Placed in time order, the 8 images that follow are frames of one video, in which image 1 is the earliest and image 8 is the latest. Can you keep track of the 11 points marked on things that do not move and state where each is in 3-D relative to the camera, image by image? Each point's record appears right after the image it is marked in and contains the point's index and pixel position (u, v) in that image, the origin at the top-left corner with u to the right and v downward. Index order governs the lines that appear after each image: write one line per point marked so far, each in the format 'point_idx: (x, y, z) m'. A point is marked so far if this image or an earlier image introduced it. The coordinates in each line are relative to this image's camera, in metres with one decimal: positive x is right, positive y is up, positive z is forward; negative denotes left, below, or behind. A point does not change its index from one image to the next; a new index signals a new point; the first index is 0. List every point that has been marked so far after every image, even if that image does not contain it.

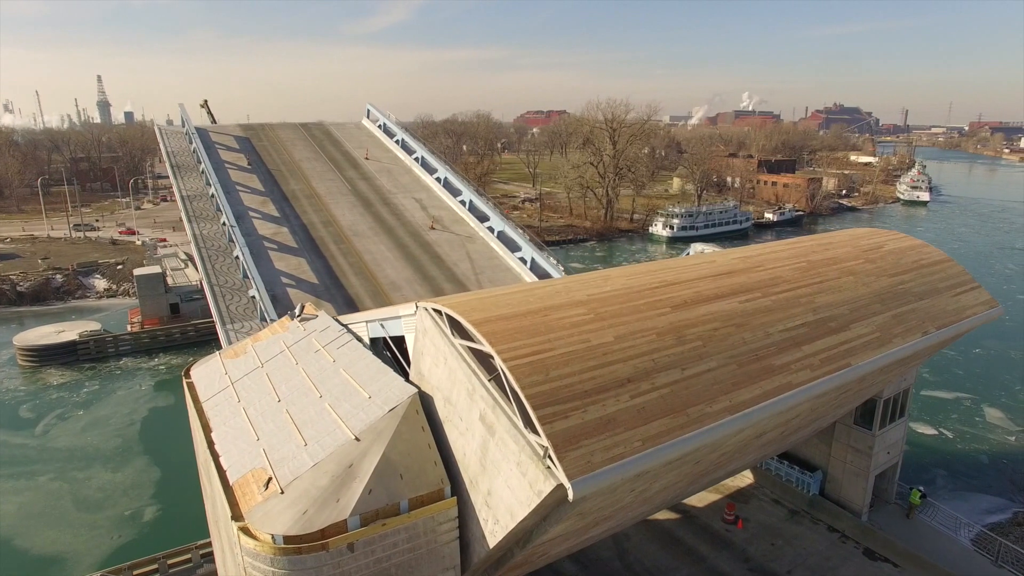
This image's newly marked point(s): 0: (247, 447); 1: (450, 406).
0: (-3.5, -2.1, +8.0) m
1: (-0.6, -1.6, +7.2) m
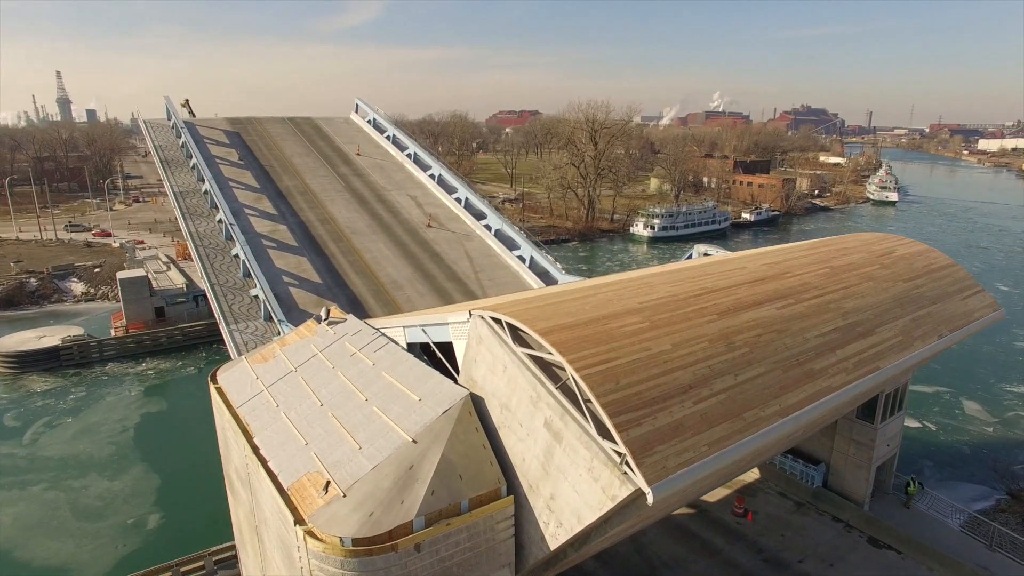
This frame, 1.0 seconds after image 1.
0: (-2.9, -2.2, +8.1) m
1: (0.0, -1.6, +7.4) m
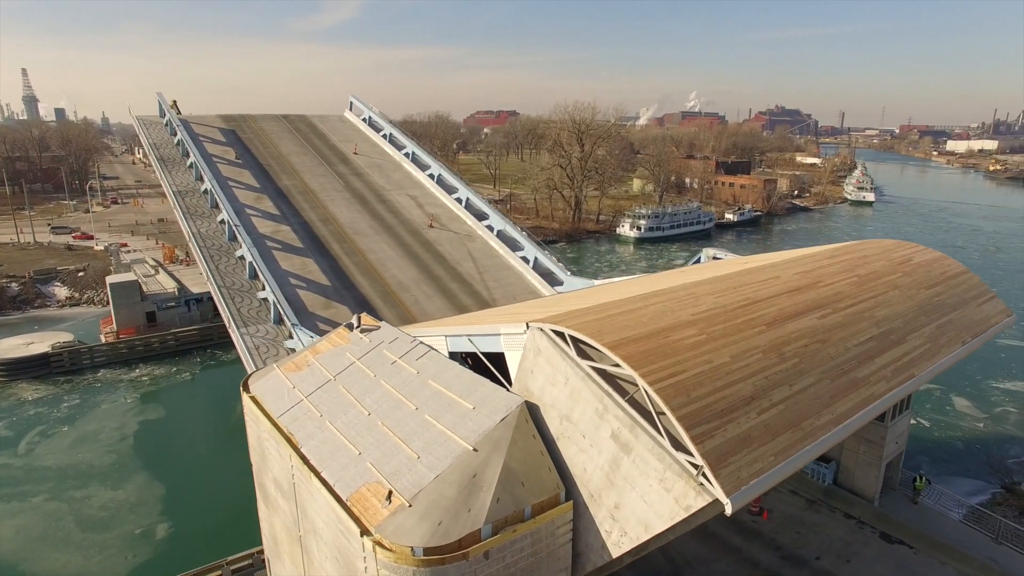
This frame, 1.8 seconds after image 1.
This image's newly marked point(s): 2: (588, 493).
0: (-2.2, -2.3, +8.1) m
1: (+0.7, -1.7, +7.5) m
2: (+1.0, -2.6, +7.6) m
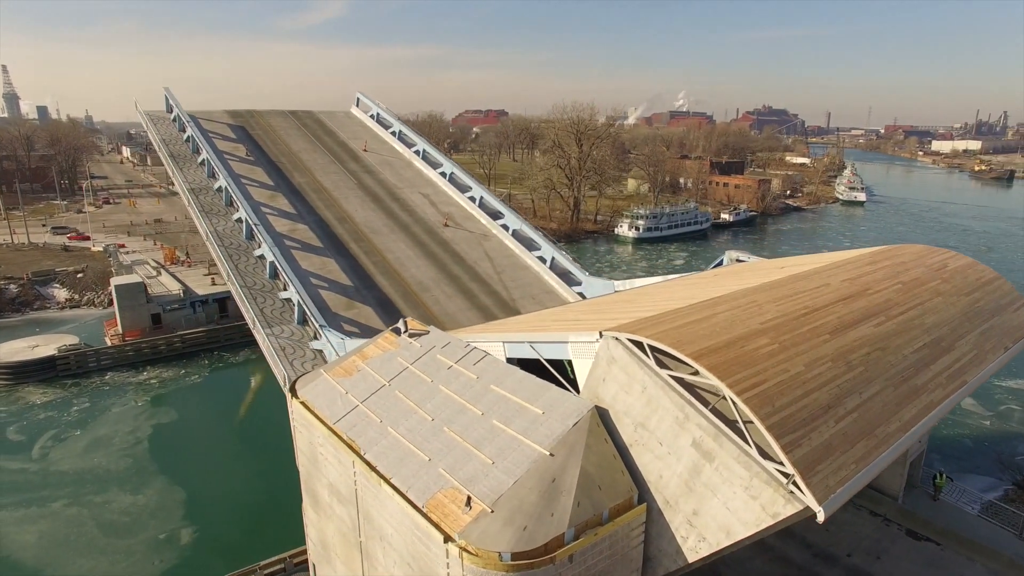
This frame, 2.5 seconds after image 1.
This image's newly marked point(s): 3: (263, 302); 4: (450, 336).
0: (-1.3, -2.4, +8.2) m
1: (+1.7, -1.8, +7.7) m
2: (+1.9, -2.7, +7.7) m
3: (-7.7, -0.4, +18.8) m
4: (-1.1, -0.8, +10.5) m
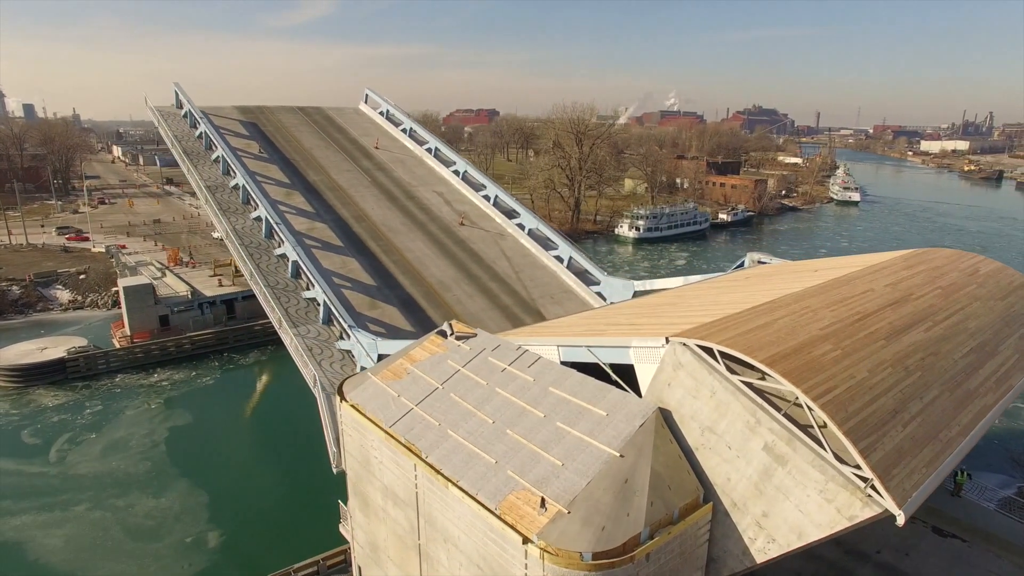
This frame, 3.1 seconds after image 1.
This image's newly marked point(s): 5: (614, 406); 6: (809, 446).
0: (-0.4, -2.4, +8.2) m
1: (+2.6, -1.9, +7.8) m
2: (+2.8, -2.8, +7.8) m
3: (-7.0, -0.5, +18.8) m
4: (-0.2, -0.9, +10.6) m
5: (+1.5, -1.7, +8.6) m
6: (+3.4, -1.8, +6.9) m
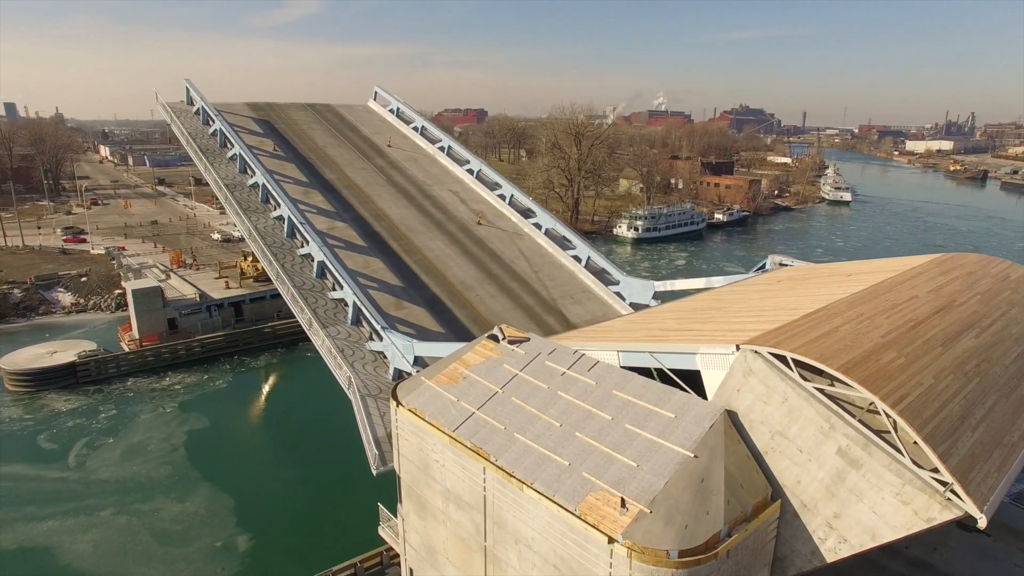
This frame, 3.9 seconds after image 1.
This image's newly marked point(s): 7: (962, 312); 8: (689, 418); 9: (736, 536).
0: (+0.6, -2.5, +8.4) m
1: (+3.6, -2.0, +8.0) m
2: (+3.8, -2.9, +8.0) m
3: (-6.2, -0.6, +18.8) m
4: (+0.7, -1.0, +10.8) m
5: (+2.5, -1.7, +8.8) m
6: (+4.4, -1.9, +7.1) m
7: (+7.6, -0.4, +10.1) m
8: (+2.5, -1.8, +8.5) m
9: (+2.8, -3.1, +7.5) m
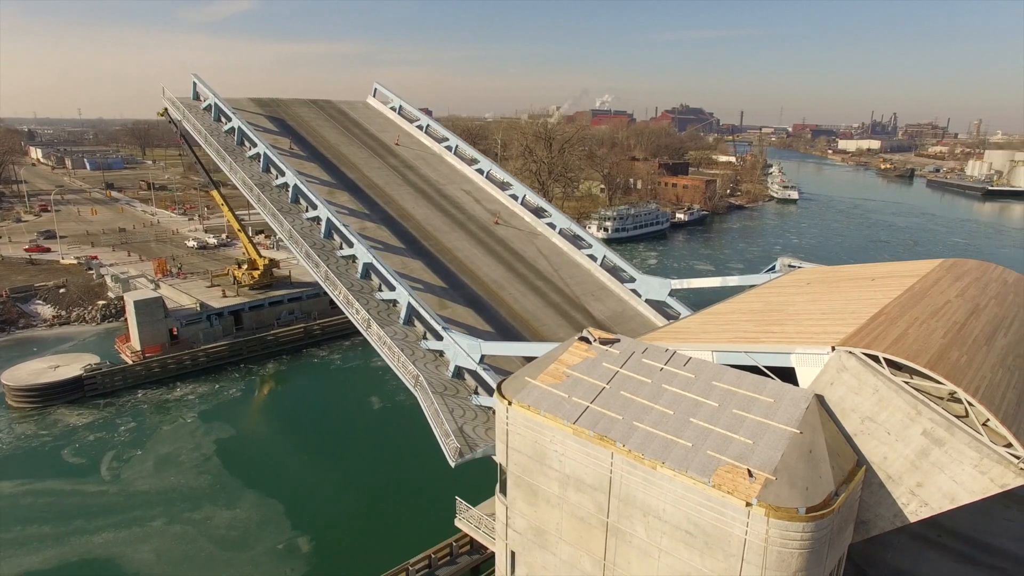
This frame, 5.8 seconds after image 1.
0: (+2.8, -2.7, +9.8) m
1: (+5.8, -2.0, +9.7) m
2: (+6.0, -2.9, +9.7) m
3: (-4.9, -0.9, +19.6) m
4: (+2.7, -1.1, +12.2) m
5: (+4.6, -1.8, +10.4) m
6: (+6.7, -1.9, +8.9) m
7: (+9.5, -0.3, +12.1) m
8: (+4.6, -1.9, +10.1) m
9: (+5.0, -3.2, +9.1) m
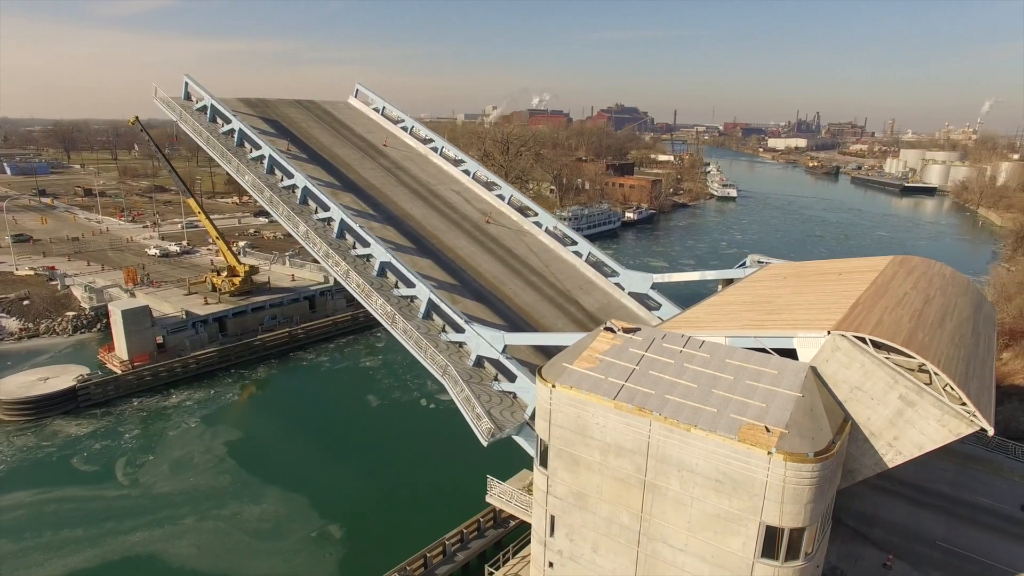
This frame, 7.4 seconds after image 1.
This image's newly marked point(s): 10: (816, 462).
0: (+4.0, -2.6, +12.1) m
1: (+6.9, -1.8, +12.2) m
2: (+7.2, -2.7, +12.3) m
3: (-4.6, -1.0, +21.1) m
4: (+3.6, -1.0, +14.4) m
5: (+5.7, -1.7, +12.8) m
6: (+7.9, -1.7, +11.5) m
7: (+10.4, 0.0, +14.9) m
8: (+5.8, -1.8, +12.5) m
9: (+6.3, -3.0, +11.5) m
10: (+5.5, -3.2, +10.9) m
